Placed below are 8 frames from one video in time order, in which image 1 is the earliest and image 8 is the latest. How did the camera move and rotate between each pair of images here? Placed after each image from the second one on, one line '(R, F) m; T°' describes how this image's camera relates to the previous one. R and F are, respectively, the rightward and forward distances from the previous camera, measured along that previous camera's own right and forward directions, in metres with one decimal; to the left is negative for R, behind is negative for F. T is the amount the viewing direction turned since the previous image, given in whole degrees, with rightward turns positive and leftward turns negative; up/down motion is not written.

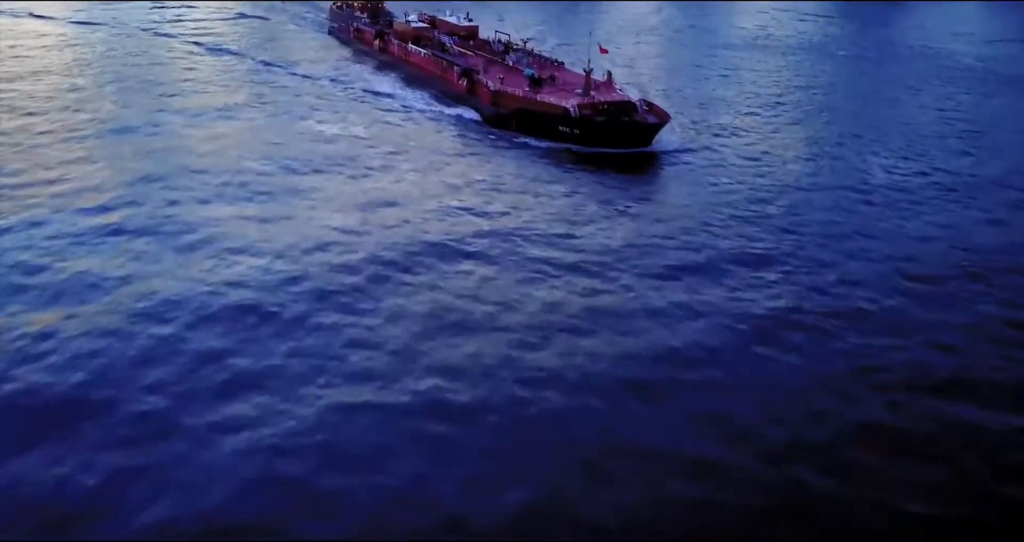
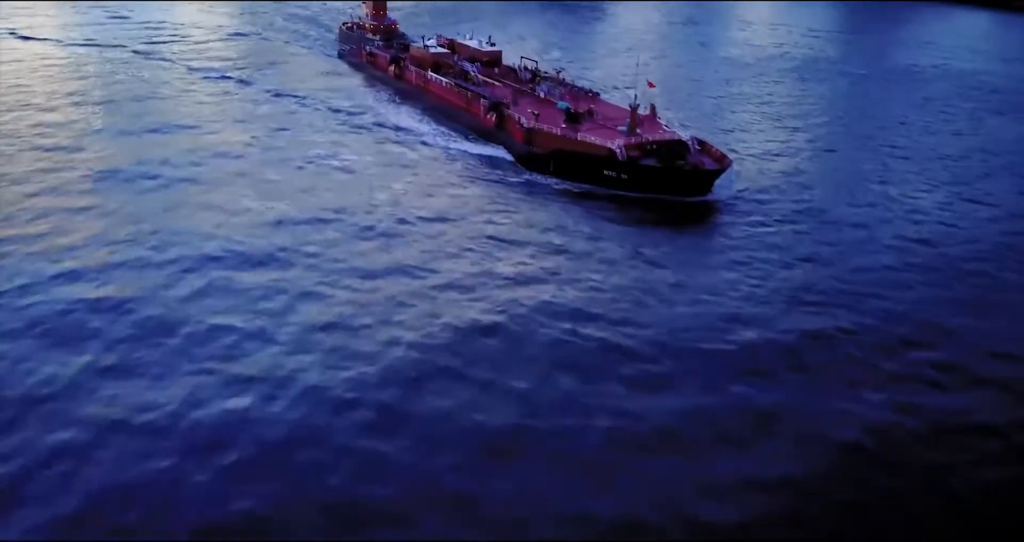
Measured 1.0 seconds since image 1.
(-1.0, +3.1) m; 0°
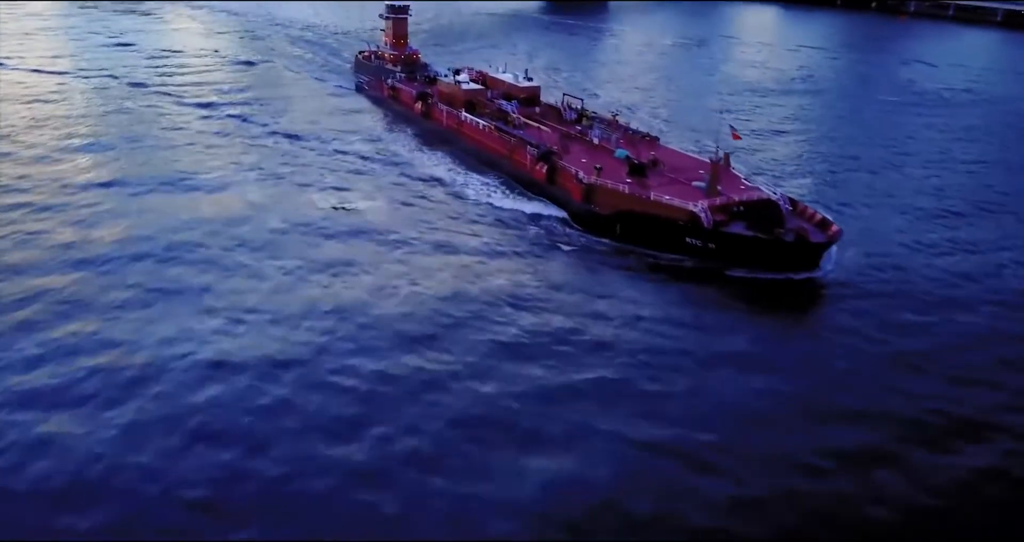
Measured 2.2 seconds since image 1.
(-1.5, +3.7) m; 0°
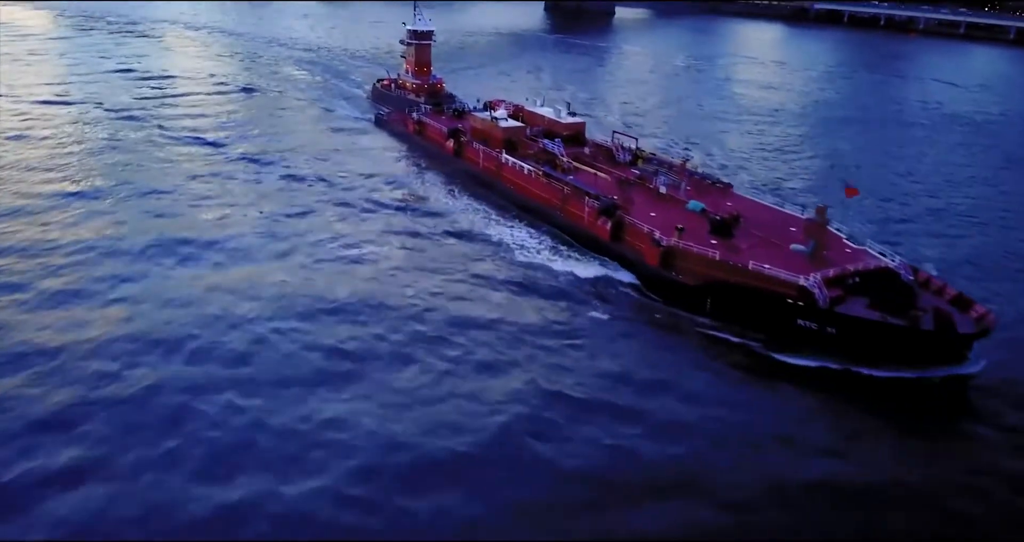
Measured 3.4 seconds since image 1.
(-1.4, +3.4) m; 0°
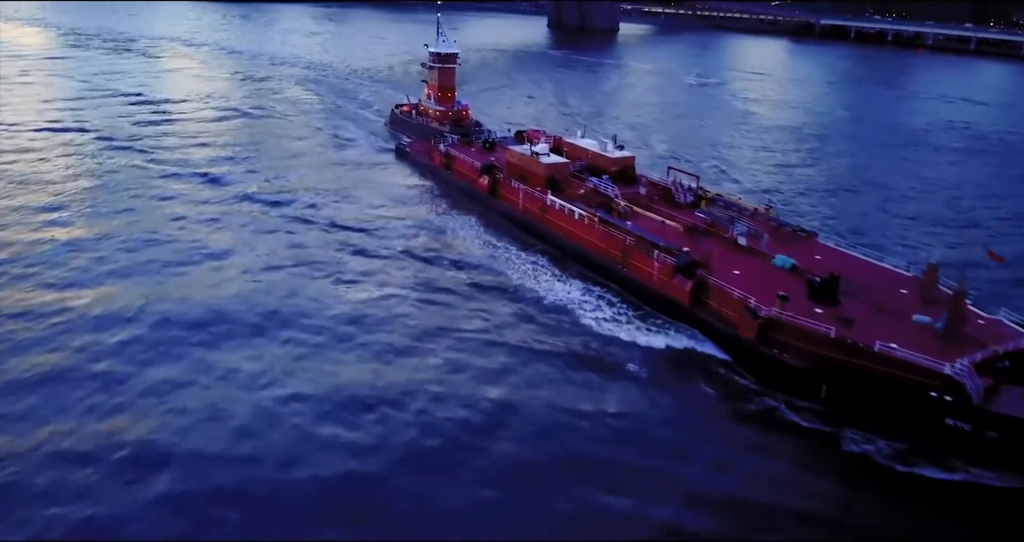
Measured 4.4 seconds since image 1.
(-1.2, +3.0) m; 0°
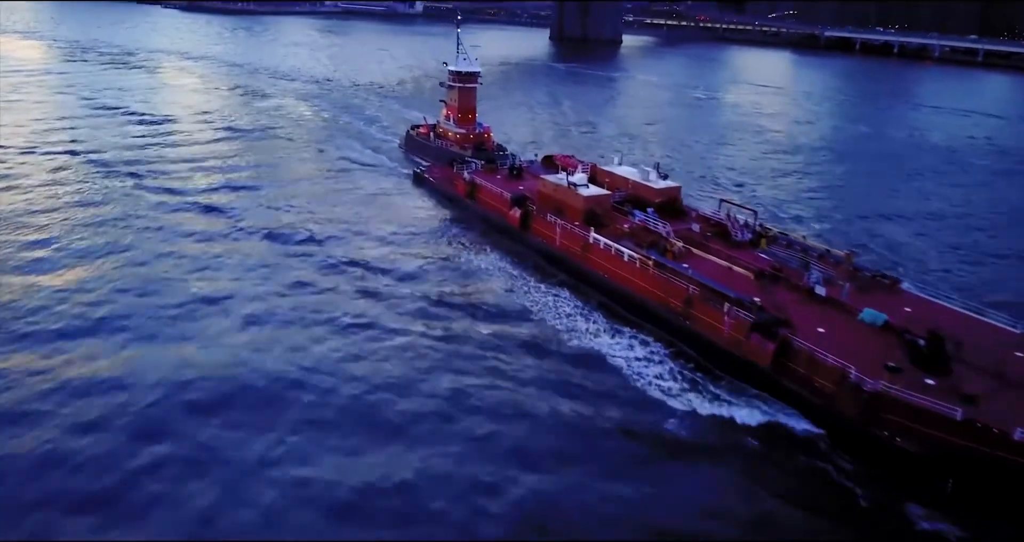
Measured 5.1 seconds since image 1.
(-0.9, +2.3) m; 0°
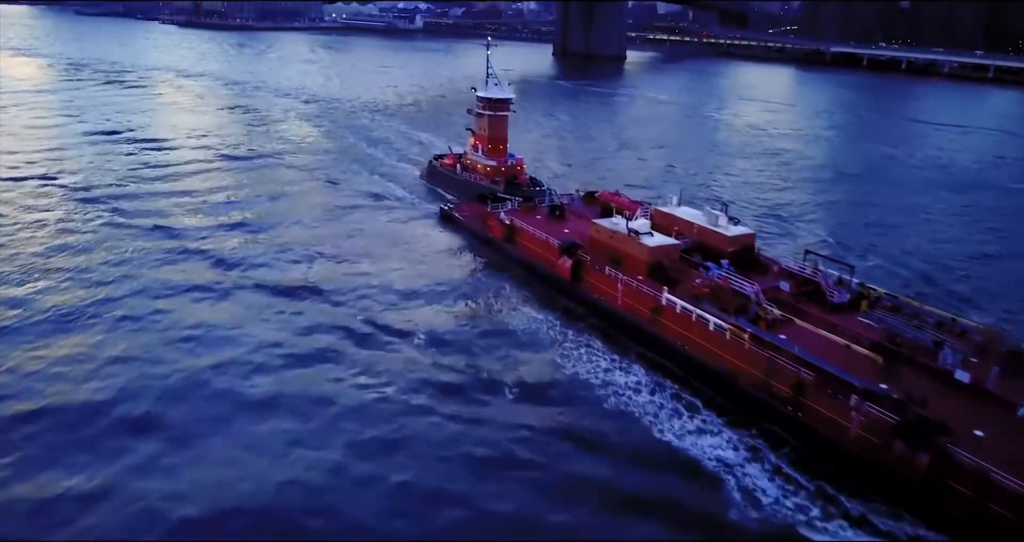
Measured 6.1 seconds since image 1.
(-1.2, +3.0) m; 0°
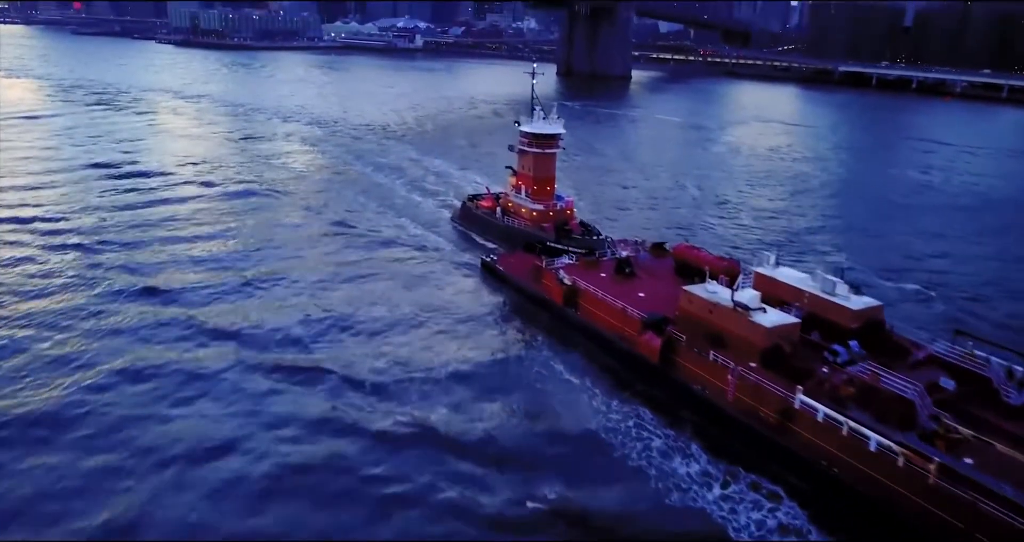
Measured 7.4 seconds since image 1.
(-1.4, +3.8) m; 0°
